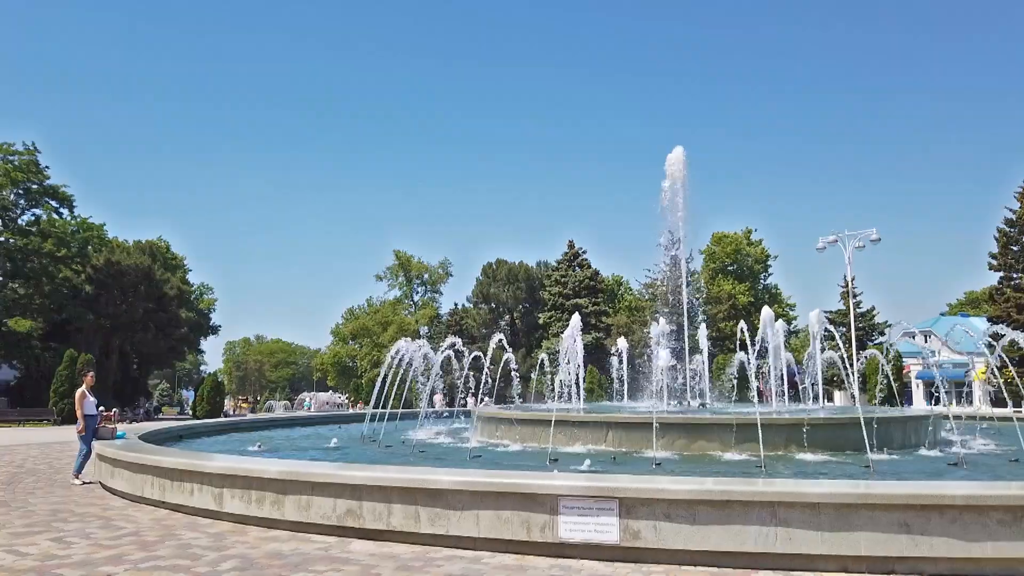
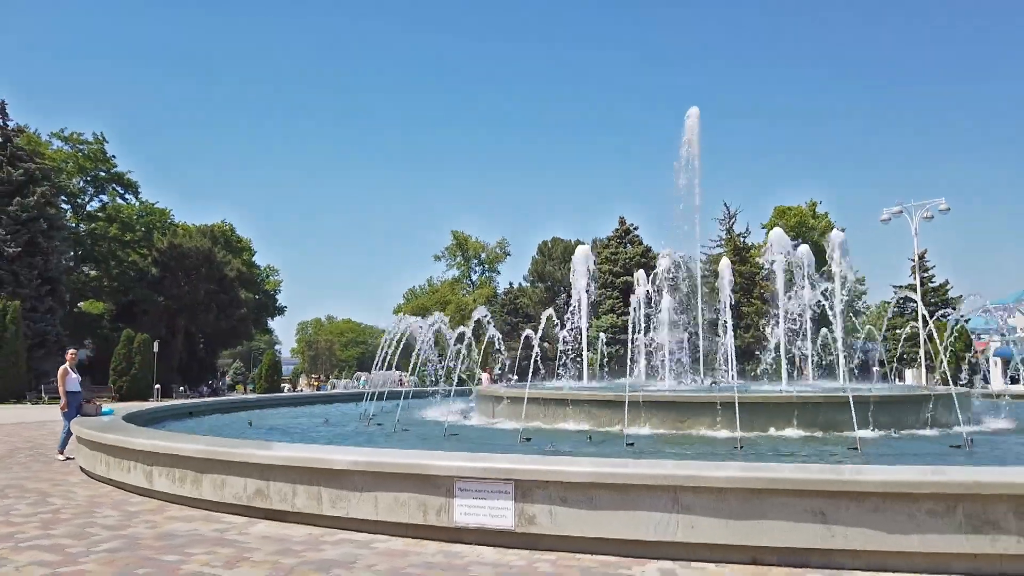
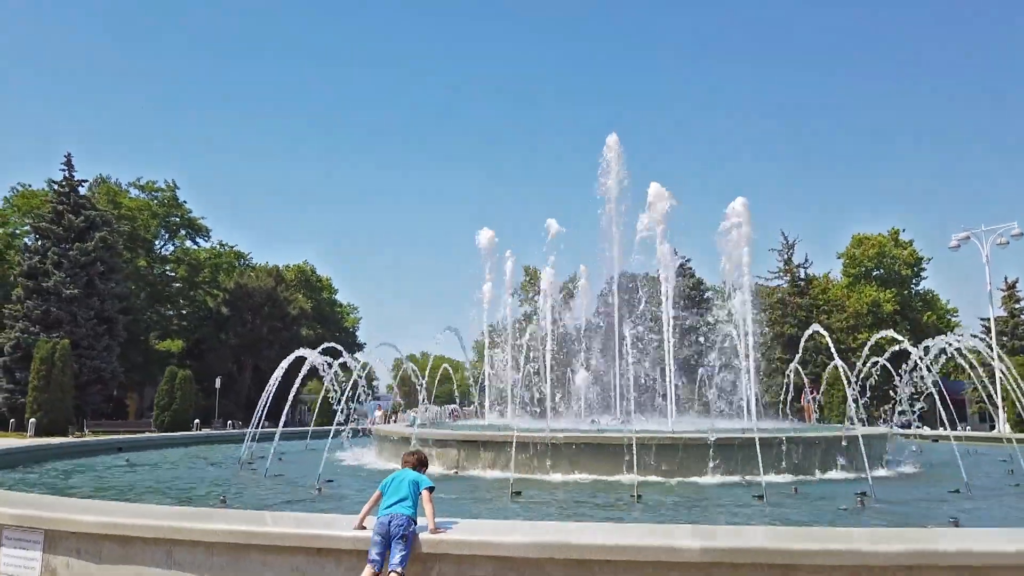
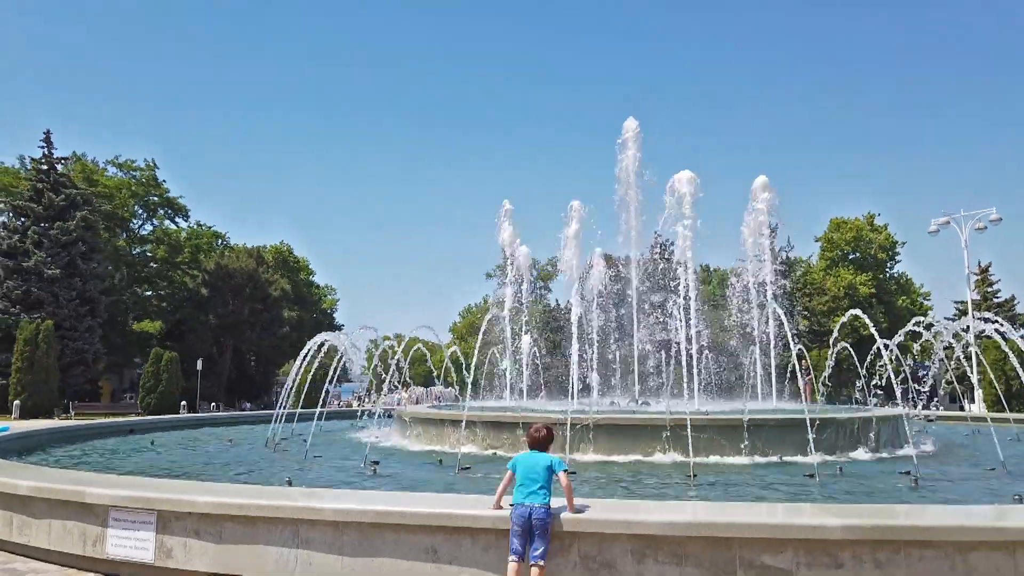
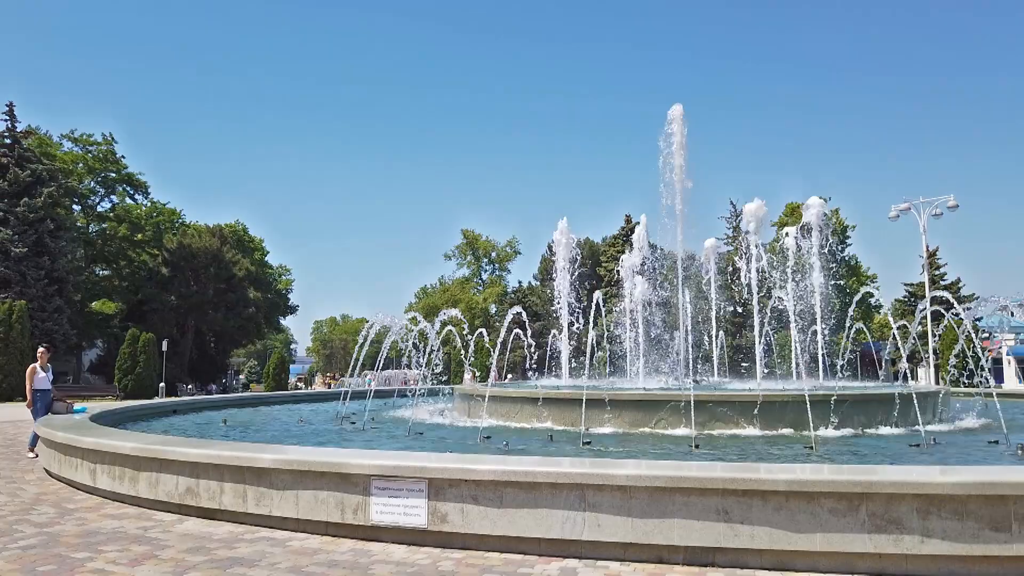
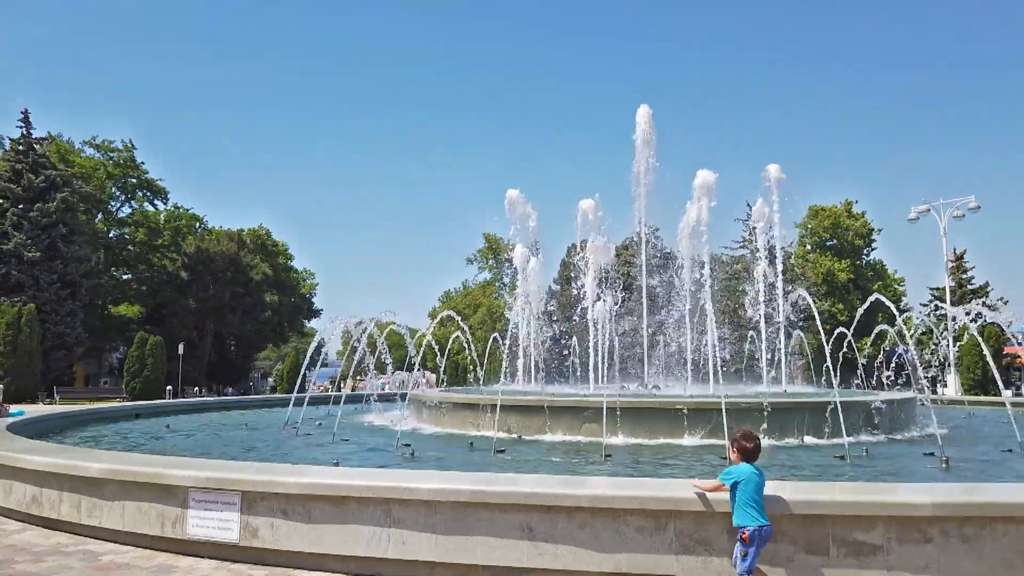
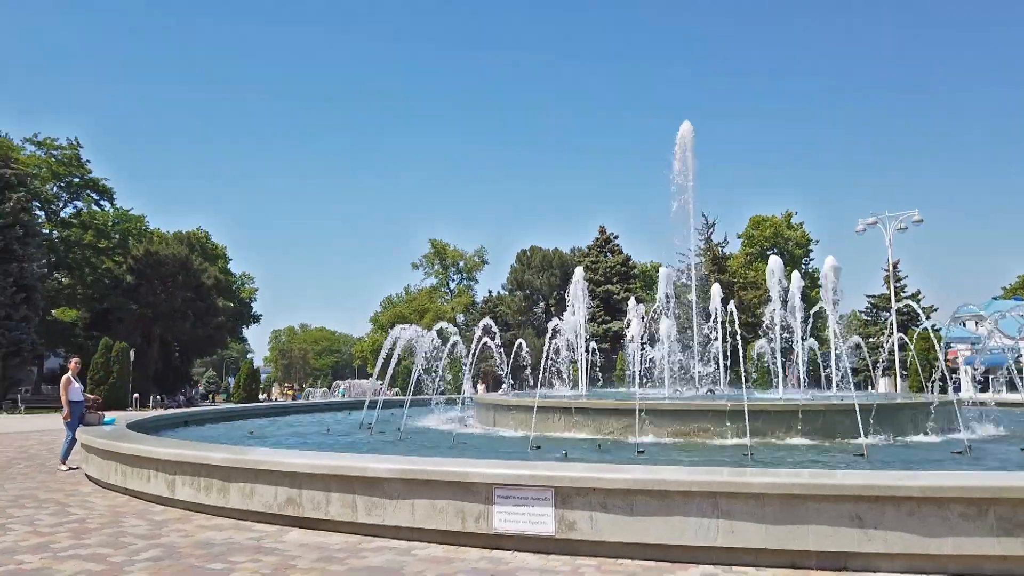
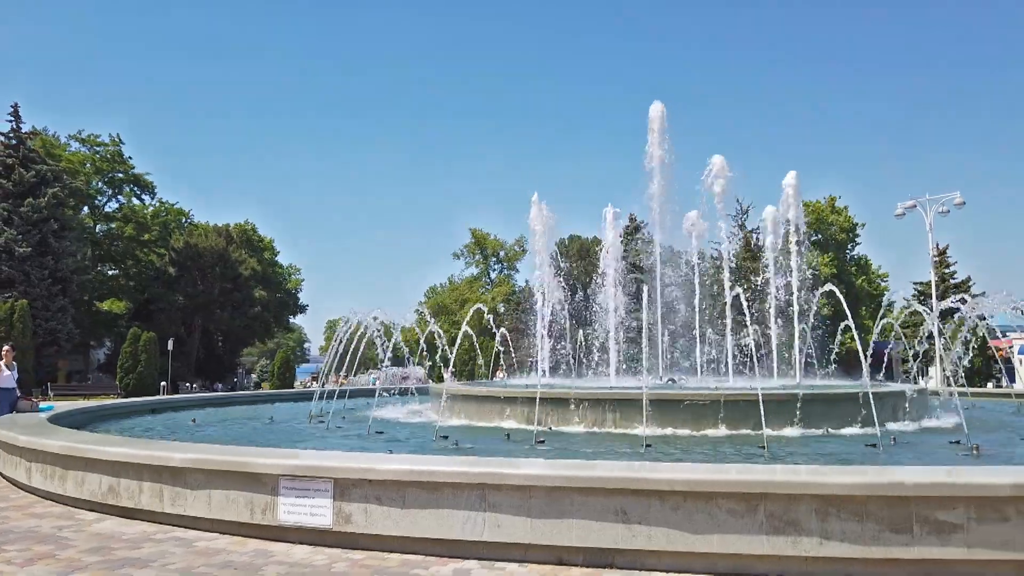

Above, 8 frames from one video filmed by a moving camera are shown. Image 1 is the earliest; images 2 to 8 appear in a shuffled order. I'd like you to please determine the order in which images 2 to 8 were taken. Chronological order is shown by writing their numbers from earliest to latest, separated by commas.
7, 2, 5, 8, 6, 4, 3
